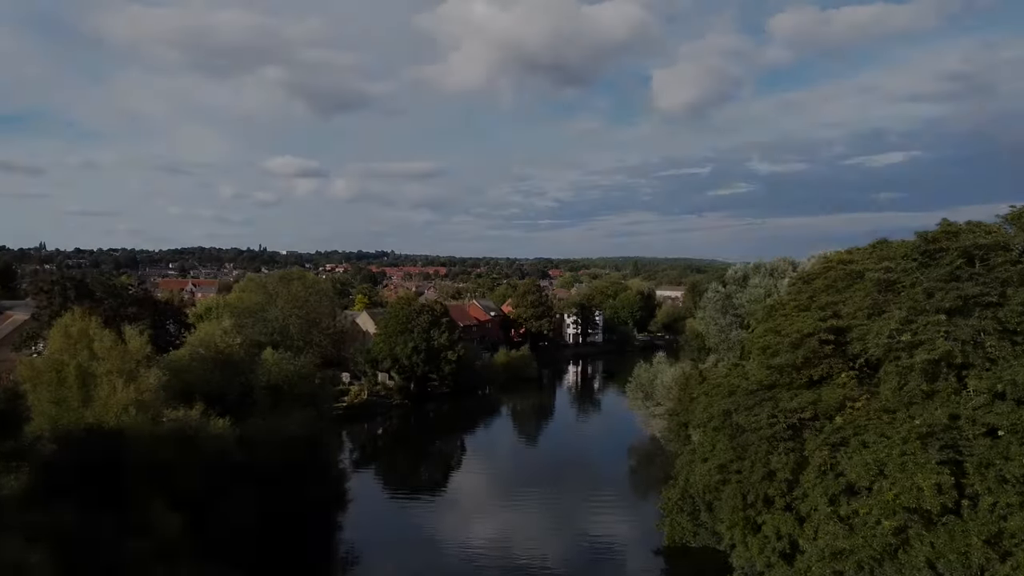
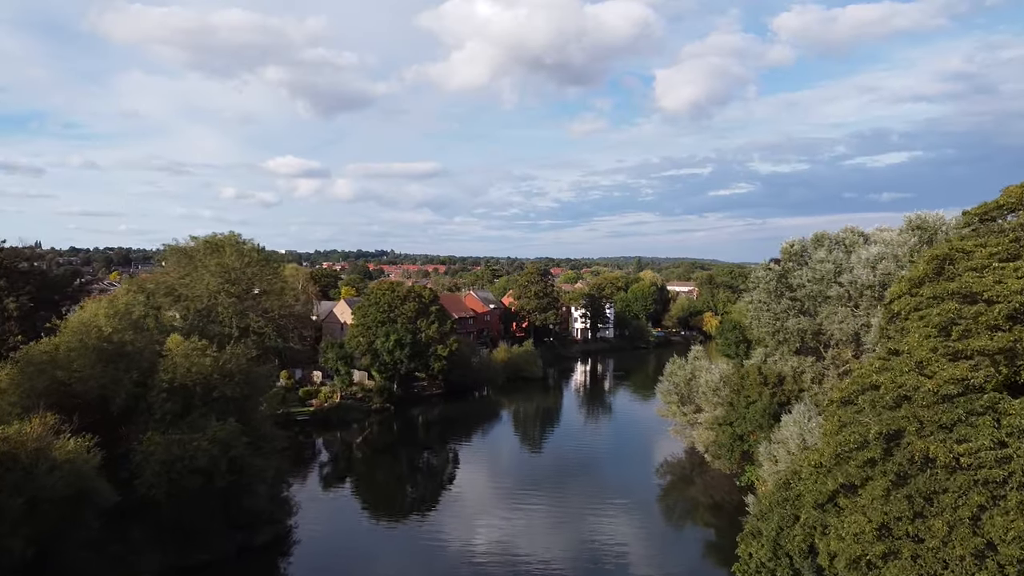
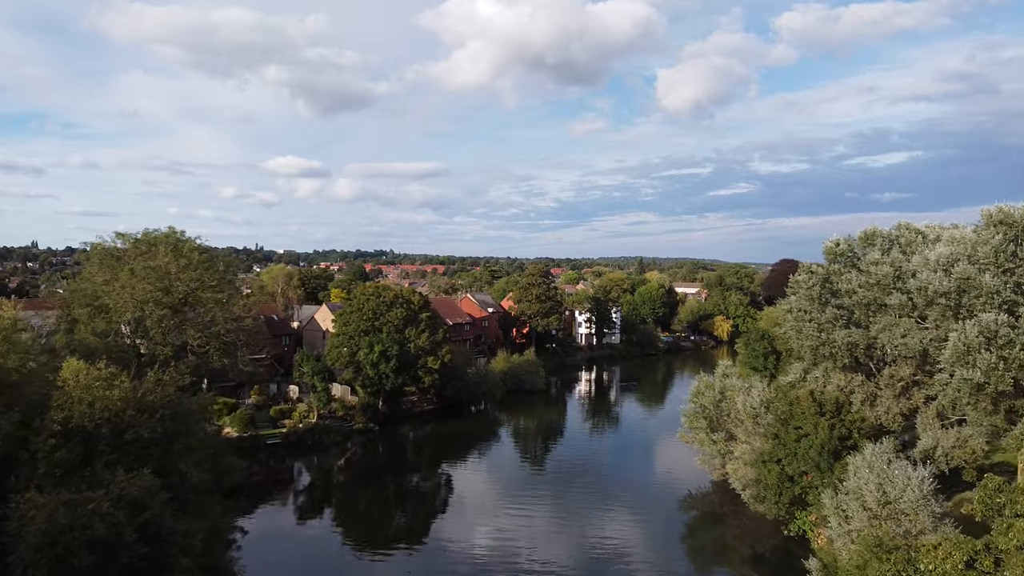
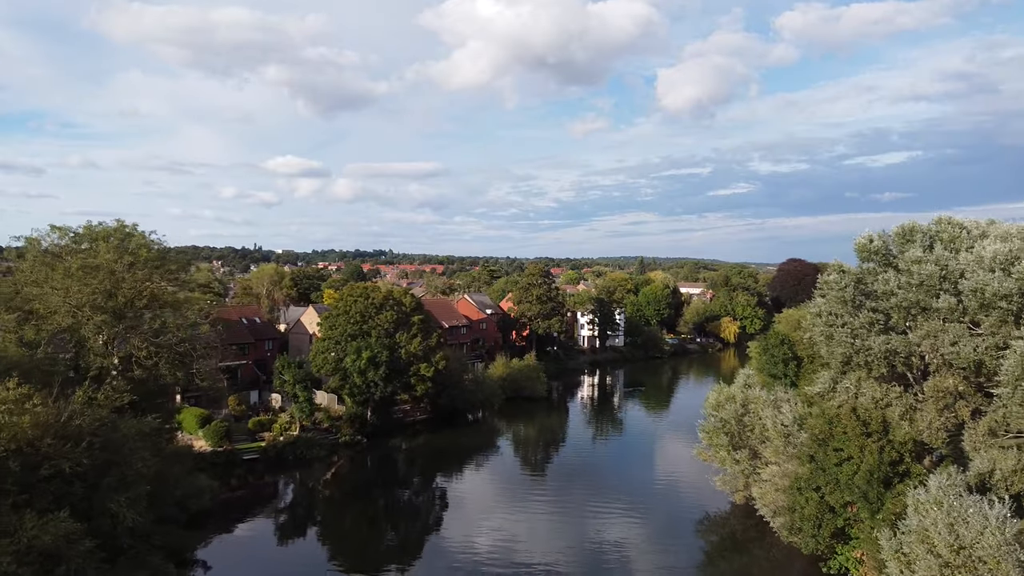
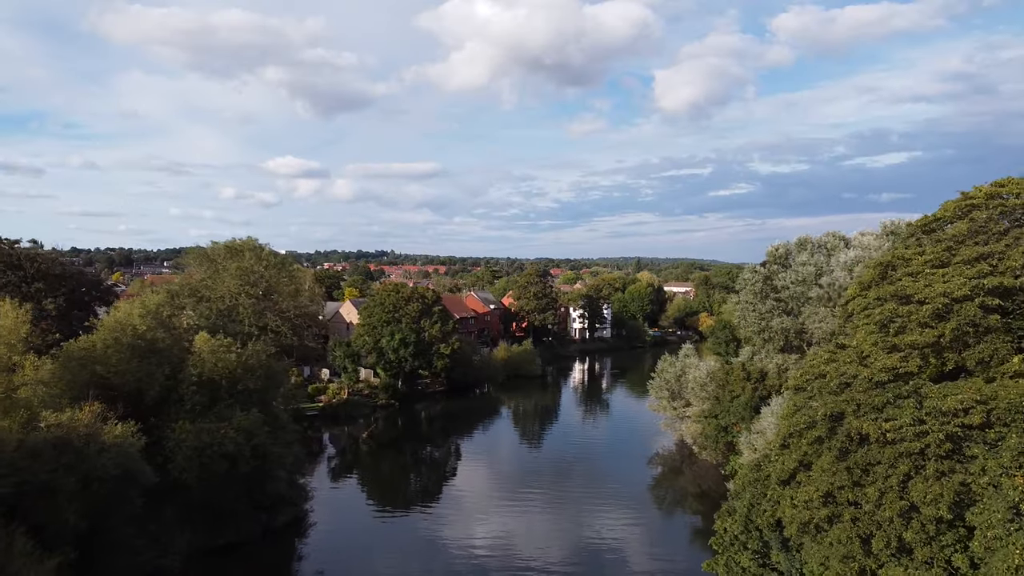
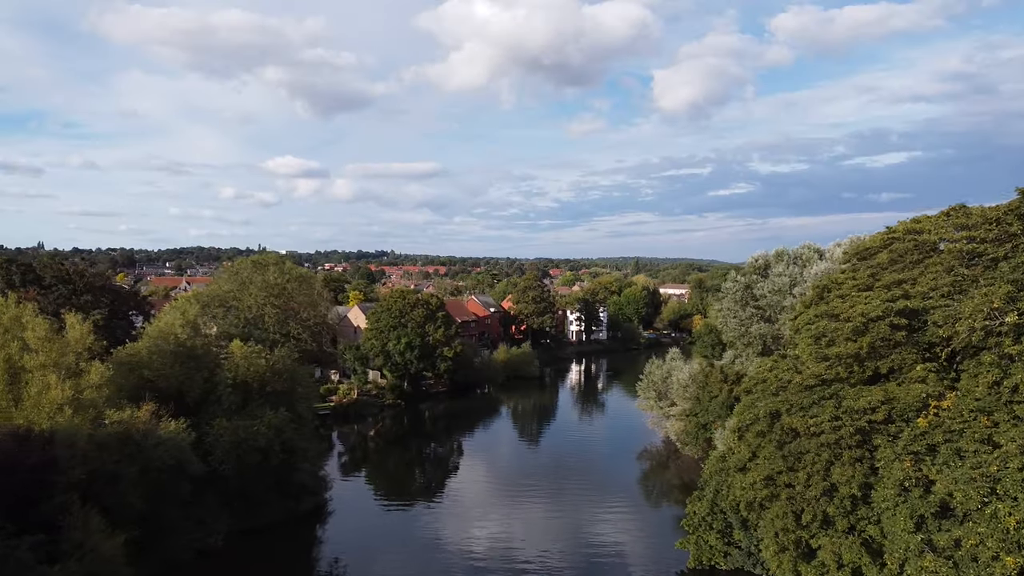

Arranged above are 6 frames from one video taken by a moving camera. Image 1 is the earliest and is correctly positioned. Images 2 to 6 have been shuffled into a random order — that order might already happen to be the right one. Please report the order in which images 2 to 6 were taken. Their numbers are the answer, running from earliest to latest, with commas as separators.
6, 5, 2, 3, 4
